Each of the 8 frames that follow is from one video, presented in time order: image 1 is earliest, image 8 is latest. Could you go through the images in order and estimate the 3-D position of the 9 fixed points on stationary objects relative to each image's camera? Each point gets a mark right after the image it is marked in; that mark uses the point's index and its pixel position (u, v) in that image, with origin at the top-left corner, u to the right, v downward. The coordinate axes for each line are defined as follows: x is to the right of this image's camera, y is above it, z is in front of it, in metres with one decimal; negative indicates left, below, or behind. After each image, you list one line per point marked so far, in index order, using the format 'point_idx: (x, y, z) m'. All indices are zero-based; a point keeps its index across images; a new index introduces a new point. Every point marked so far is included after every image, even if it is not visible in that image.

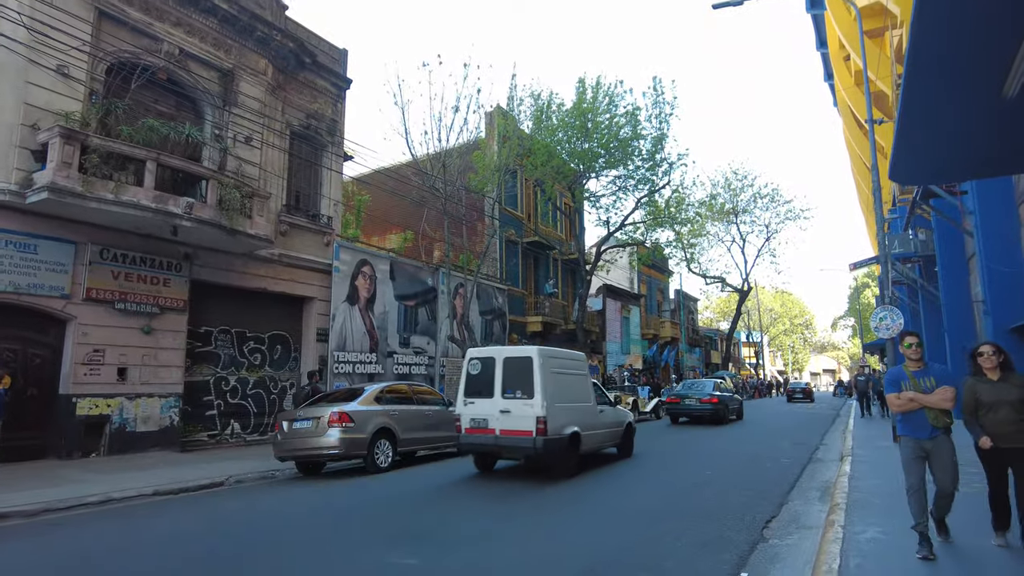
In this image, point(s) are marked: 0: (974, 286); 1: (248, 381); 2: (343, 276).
0: (+13.7, +0.1, +19.9) m
1: (-6.2, -2.2, +15.9) m
2: (-4.6, +0.3, +18.1) m
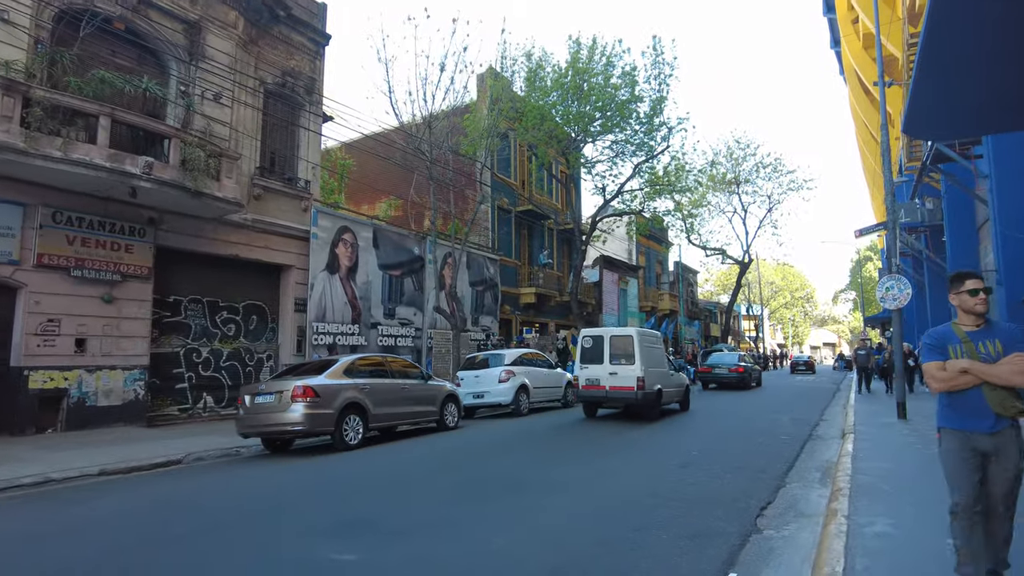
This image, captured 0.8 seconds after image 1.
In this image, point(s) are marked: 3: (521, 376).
0: (+13.4, +0.9, +19.0) m
1: (-6.5, -1.5, +15.2) m
2: (-4.9, +1.1, +17.2) m
3: (+0.2, -2.0, +15.5) m
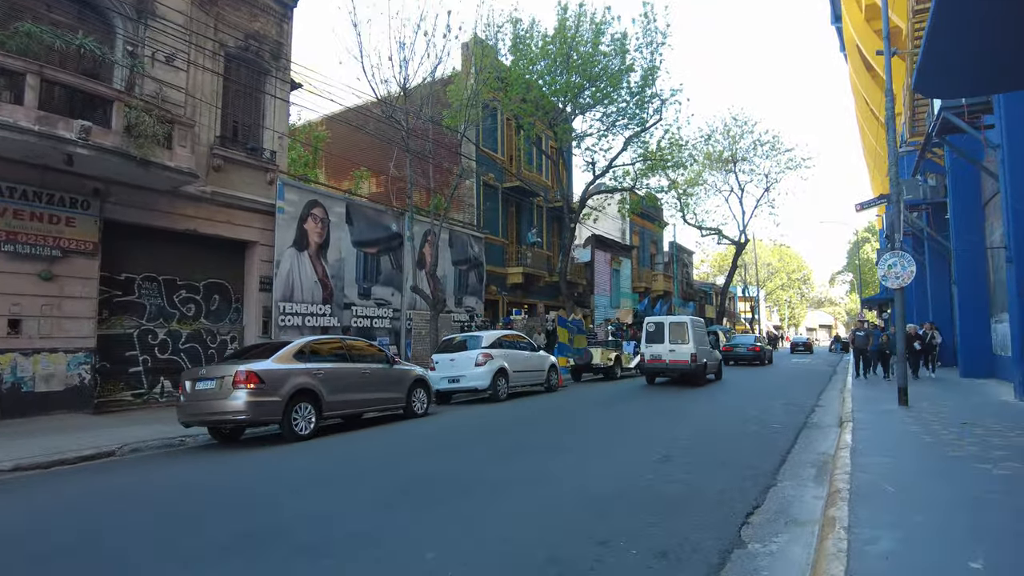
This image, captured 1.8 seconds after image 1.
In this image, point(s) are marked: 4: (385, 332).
0: (+12.9, +1.5, +18.1) m
1: (-7.0, -1.0, +14.2) m
2: (-5.4, +1.7, +16.2) m
3: (-0.3, -1.6, +14.6) m
4: (-3.6, -1.3, +19.1) m
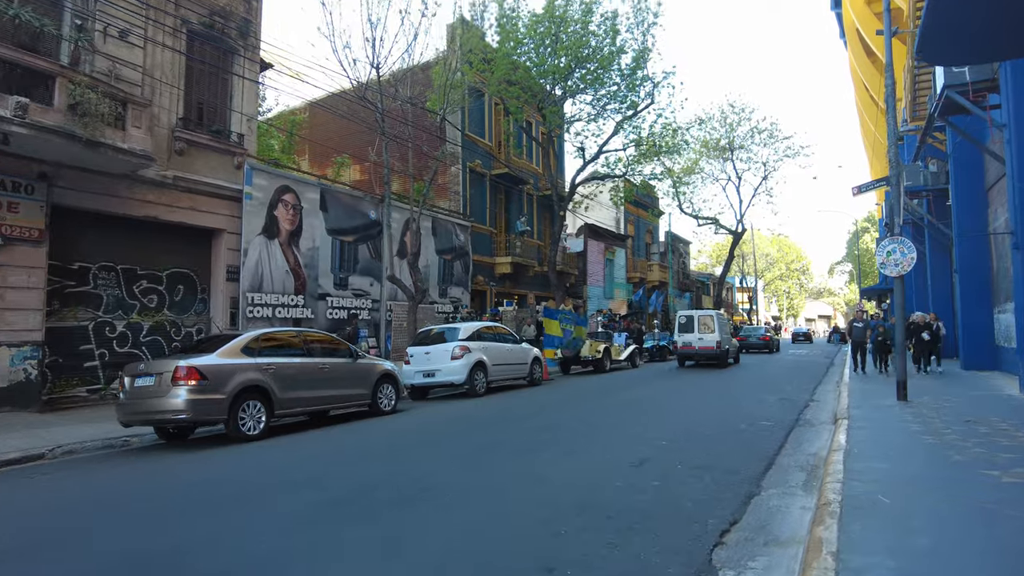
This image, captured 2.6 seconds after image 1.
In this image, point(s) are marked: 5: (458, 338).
0: (+12.4, +1.8, +17.3) m
1: (-7.5, -0.8, +13.5) m
2: (-5.8, +1.9, +15.5) m
3: (-0.7, -1.3, +13.9) m
4: (-4.1, -1.0, +18.4) m
5: (-1.1, -1.0, +13.7) m
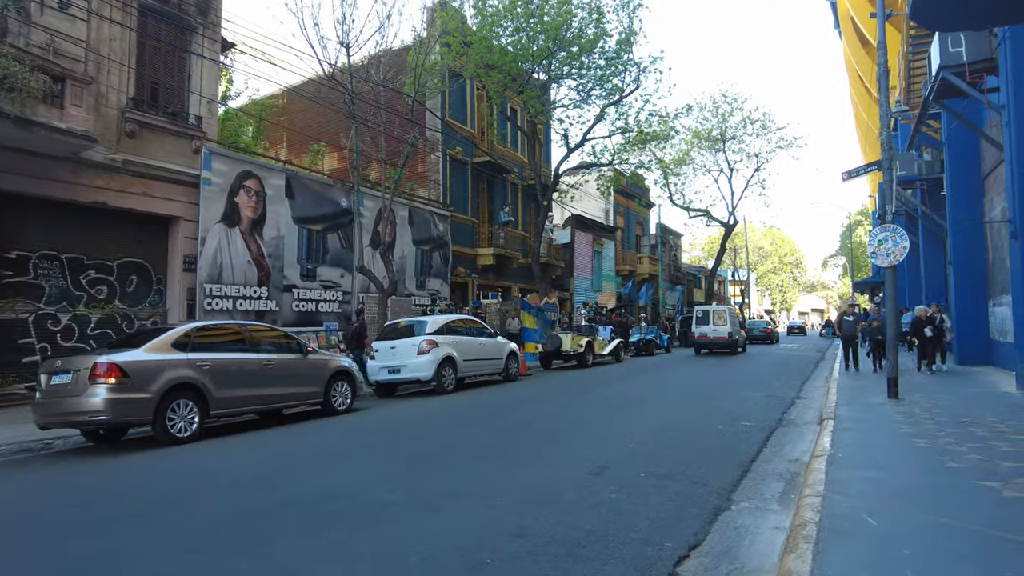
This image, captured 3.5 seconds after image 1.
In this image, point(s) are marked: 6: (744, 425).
0: (+11.9, +2.0, +16.7) m
1: (-8.0, -0.6, +12.7) m
2: (-6.4, +2.1, +14.6) m
3: (-1.3, -1.2, +13.1) m
4: (-4.7, -0.8, +17.6) m
5: (-1.7, -0.8, +12.9) m
6: (+3.3, -1.9, +9.5) m
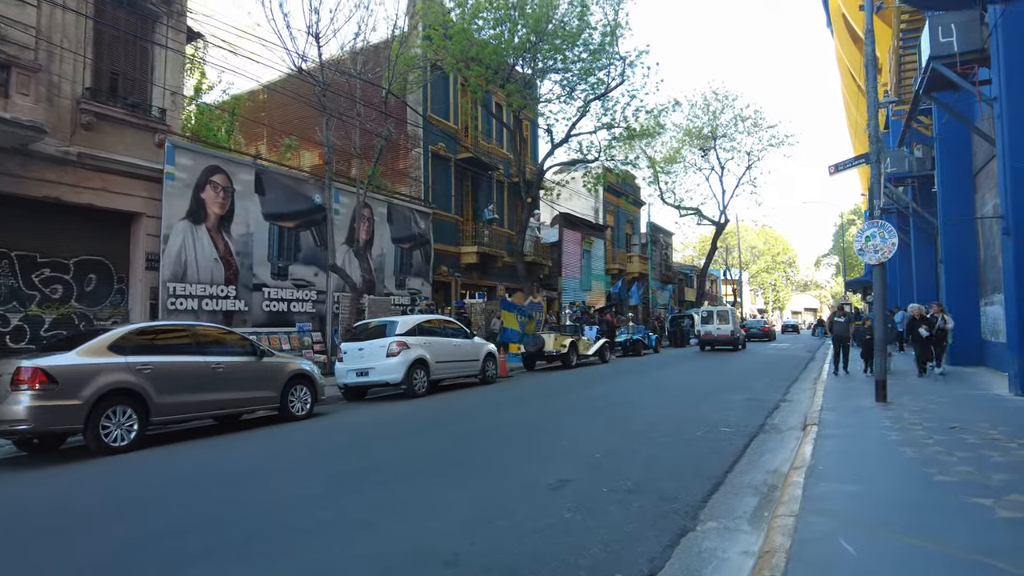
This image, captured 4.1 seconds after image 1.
0: (+11.3, +2.0, +16.2) m
1: (-8.5, -0.6, +12.1) m
2: (-6.9, +2.1, +14.1) m
3: (-1.8, -1.1, +12.6) m
4: (-5.2, -0.7, +17.0) m
5: (-2.1, -0.8, +12.4) m
6: (+2.8, -1.9, +9.0) m
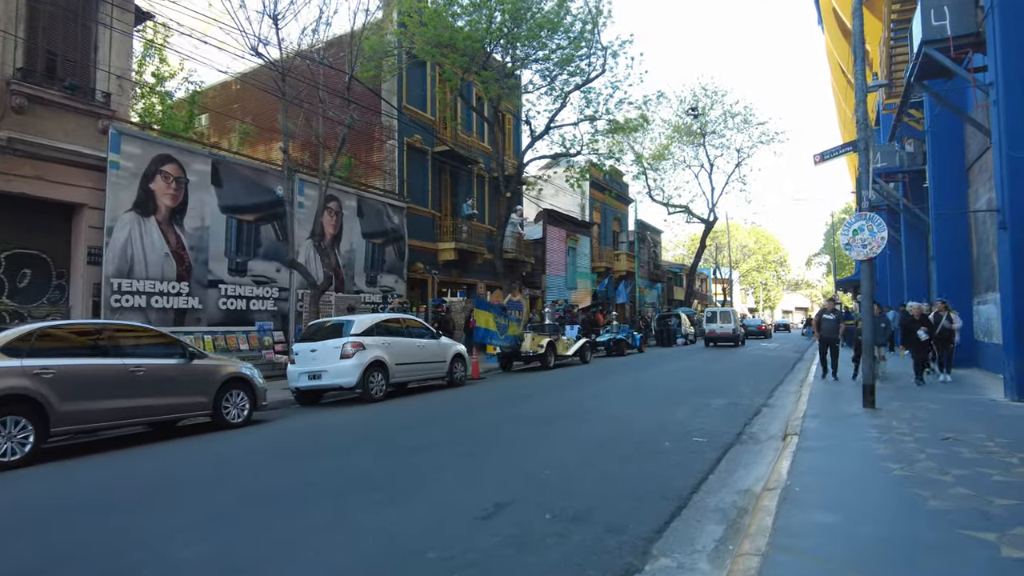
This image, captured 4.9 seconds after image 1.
0: (+10.7, +2.1, +15.5) m
1: (-9.1, -0.5, +11.2) m
2: (-7.5, +2.2, +13.2) m
3: (-2.4, -1.1, +11.8) m
4: (-5.9, -0.7, +16.1) m
5: (-2.8, -0.8, +11.6) m
6: (+2.3, -1.9, +8.2) m
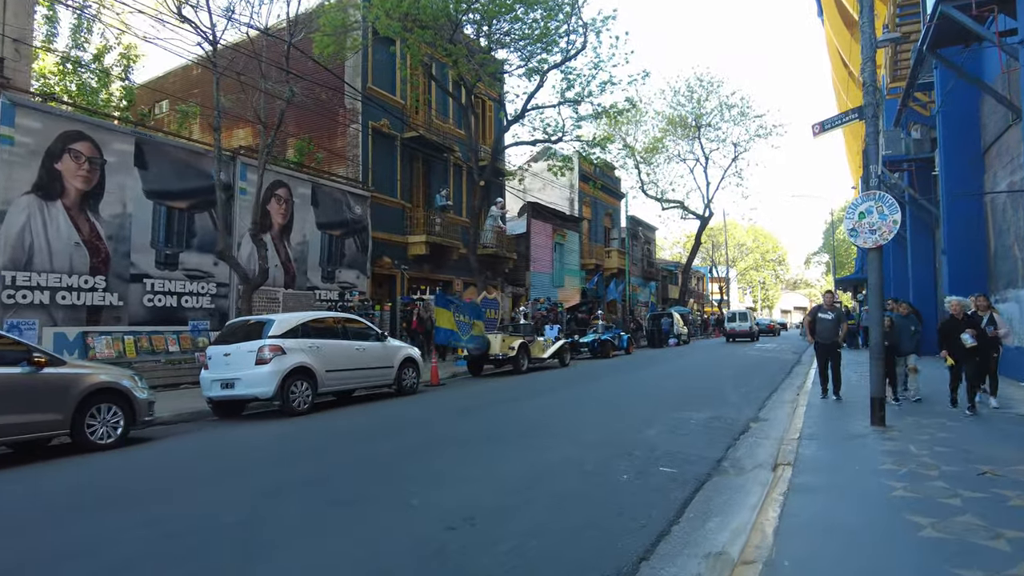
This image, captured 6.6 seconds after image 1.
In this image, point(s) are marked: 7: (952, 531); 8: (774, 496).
0: (+9.9, +2.2, +13.9) m
1: (-9.9, -0.4, +9.5) m
2: (-8.3, +2.3, +11.5) m
3: (-3.1, -1.0, +10.1) m
4: (-6.6, -0.6, +14.5) m
5: (-3.5, -0.7, +9.9) m
6: (+1.5, -1.8, +6.5) m
7: (+2.8, -1.5, +4.3) m
8: (+2.1, -1.6, +5.4) m
